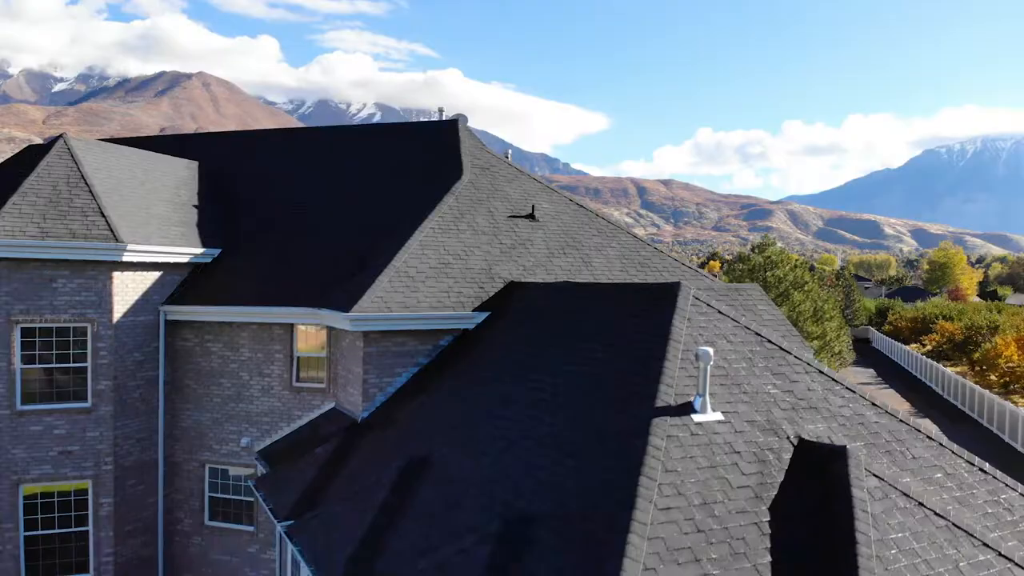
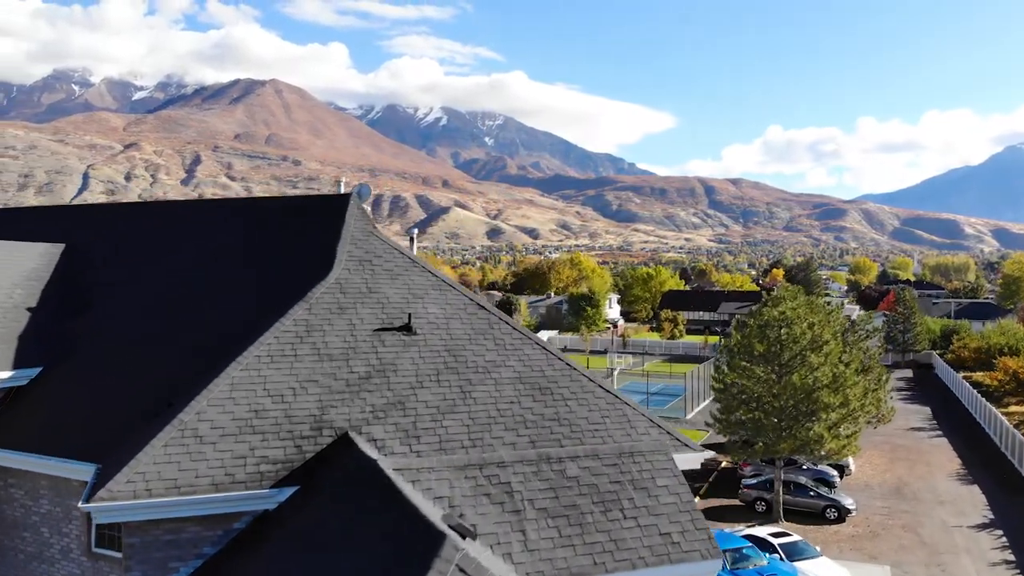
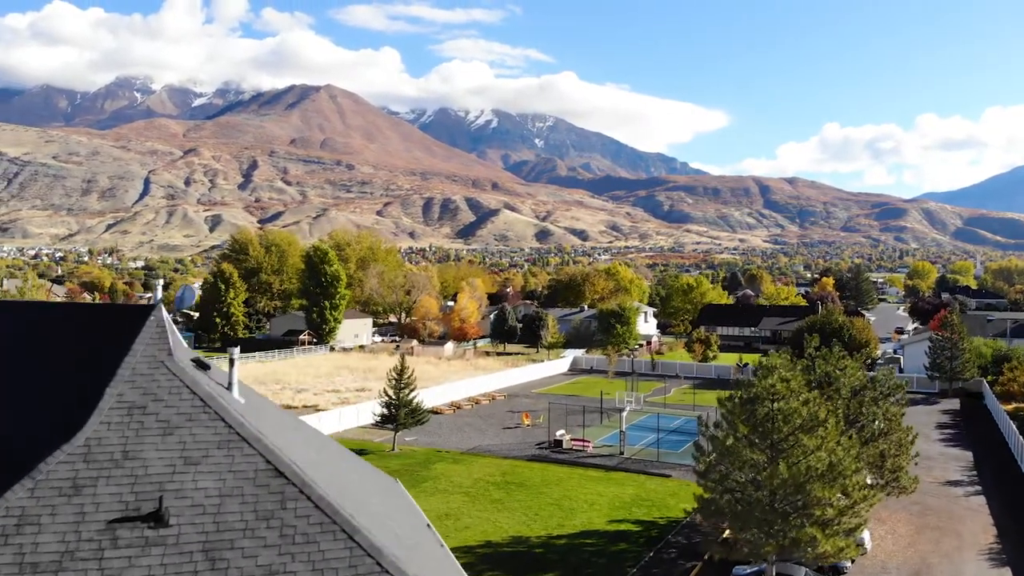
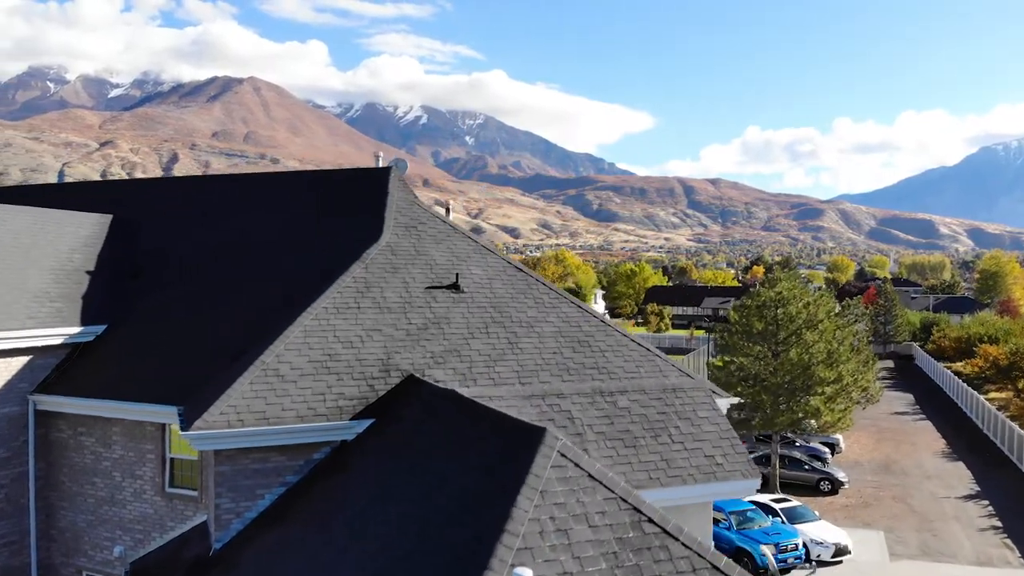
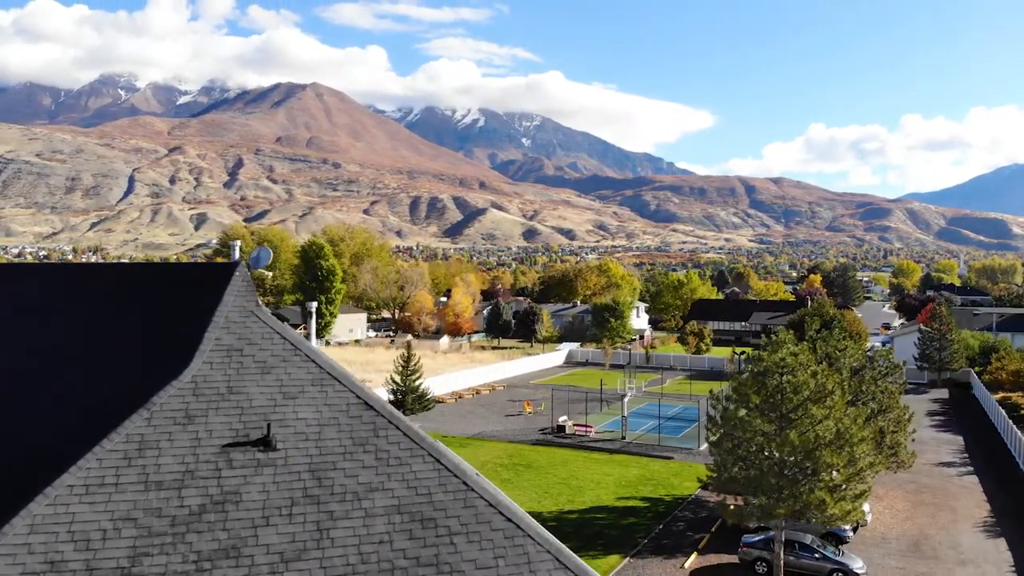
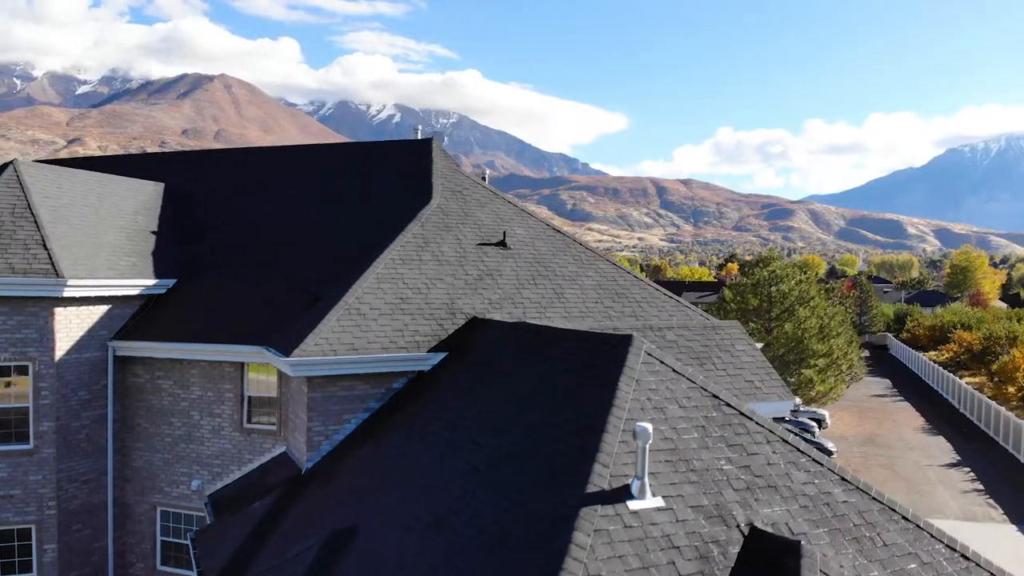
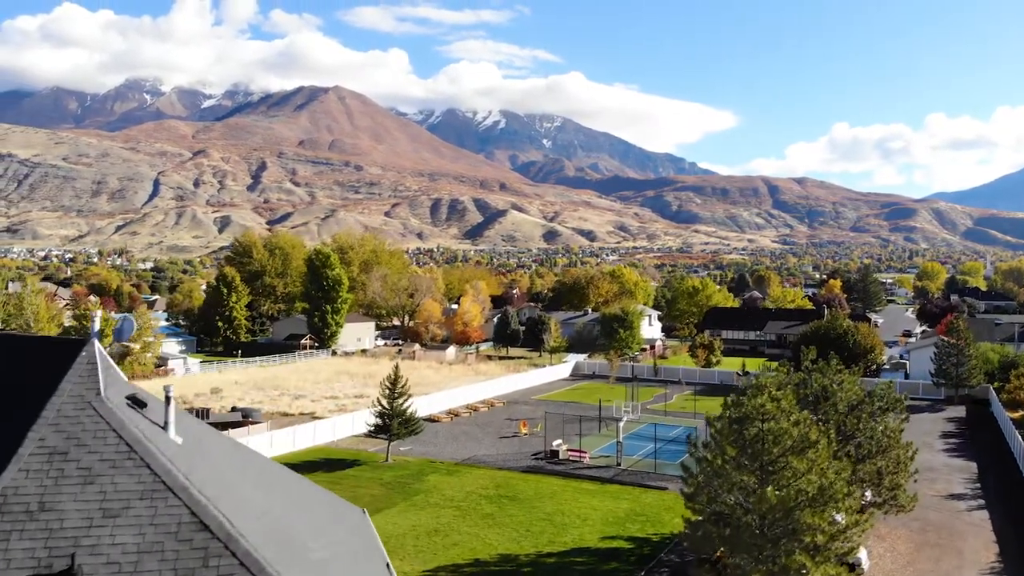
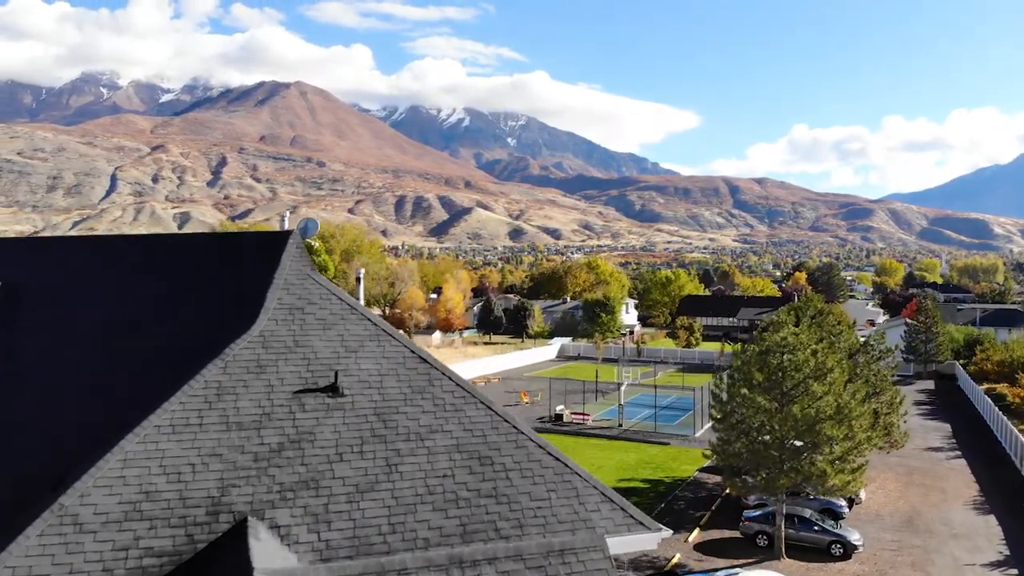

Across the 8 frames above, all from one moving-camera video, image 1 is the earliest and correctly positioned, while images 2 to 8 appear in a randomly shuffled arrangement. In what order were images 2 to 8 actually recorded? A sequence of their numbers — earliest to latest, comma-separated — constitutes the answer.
6, 4, 2, 8, 5, 3, 7
